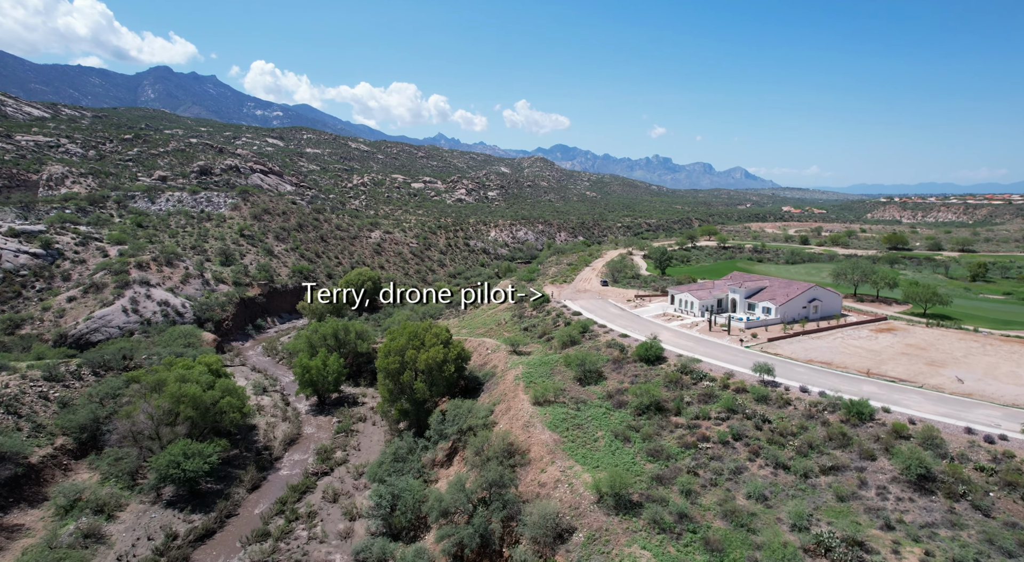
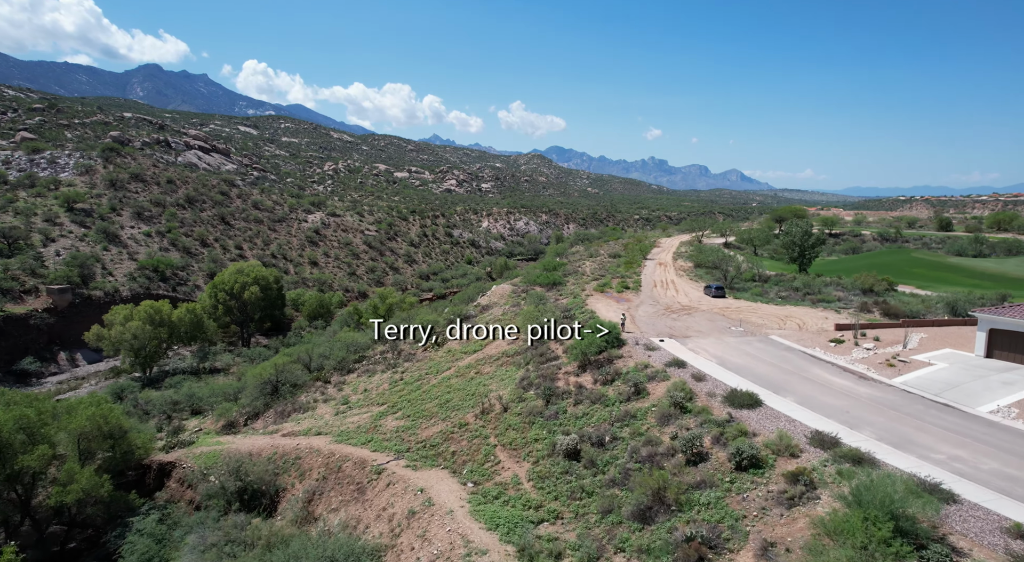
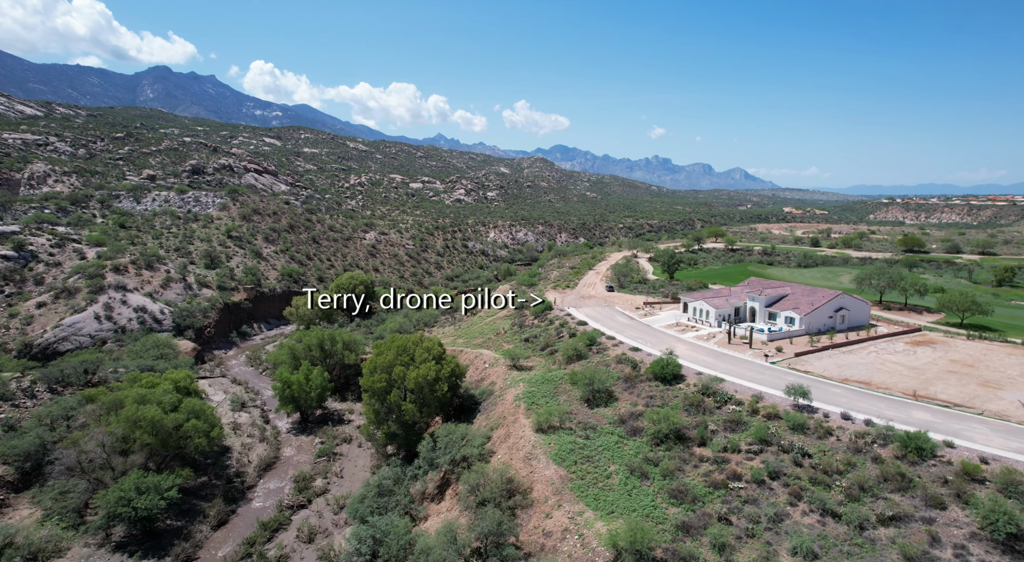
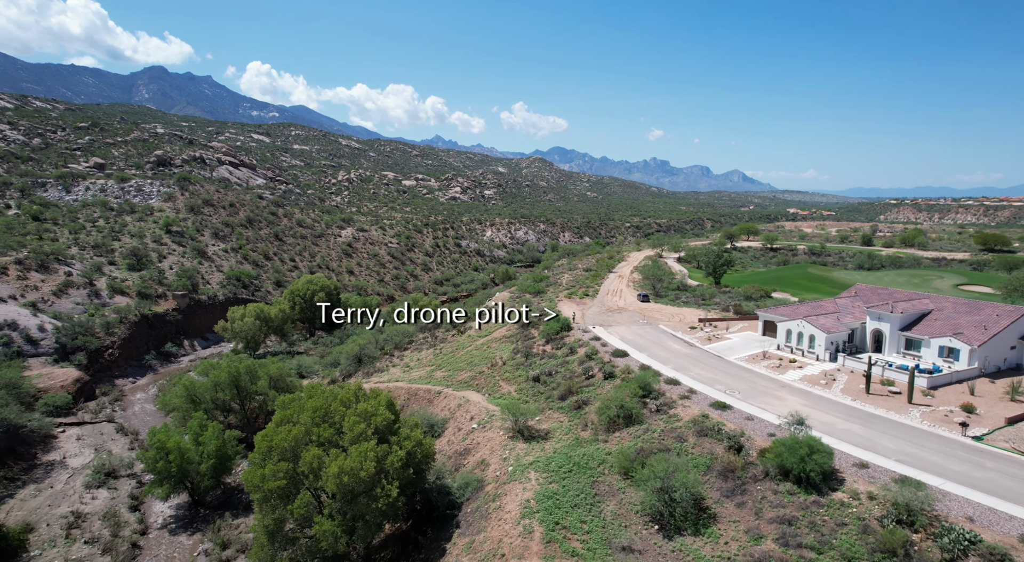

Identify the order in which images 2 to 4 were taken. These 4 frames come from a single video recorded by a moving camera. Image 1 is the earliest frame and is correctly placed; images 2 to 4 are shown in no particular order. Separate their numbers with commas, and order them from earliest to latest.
3, 4, 2
